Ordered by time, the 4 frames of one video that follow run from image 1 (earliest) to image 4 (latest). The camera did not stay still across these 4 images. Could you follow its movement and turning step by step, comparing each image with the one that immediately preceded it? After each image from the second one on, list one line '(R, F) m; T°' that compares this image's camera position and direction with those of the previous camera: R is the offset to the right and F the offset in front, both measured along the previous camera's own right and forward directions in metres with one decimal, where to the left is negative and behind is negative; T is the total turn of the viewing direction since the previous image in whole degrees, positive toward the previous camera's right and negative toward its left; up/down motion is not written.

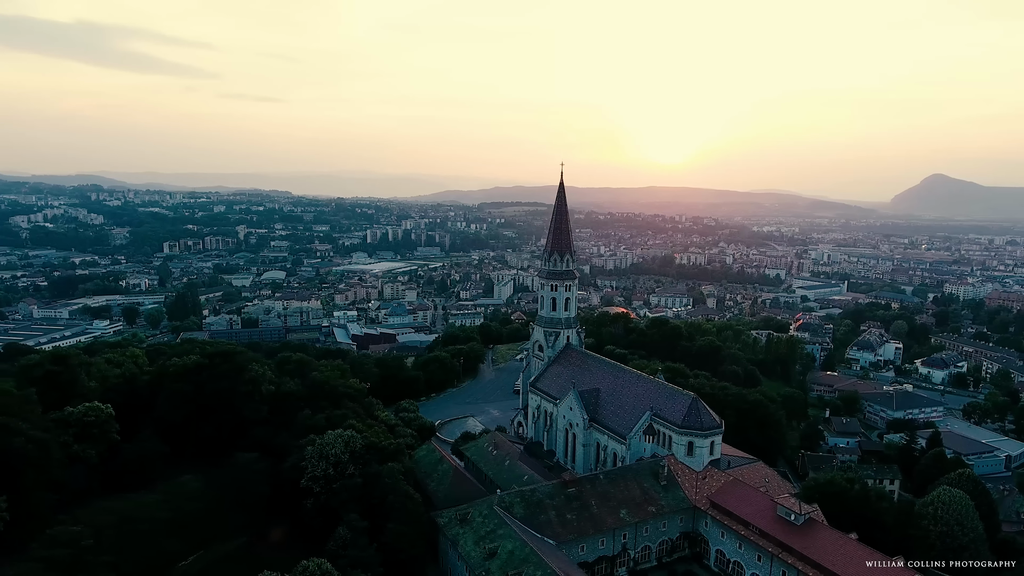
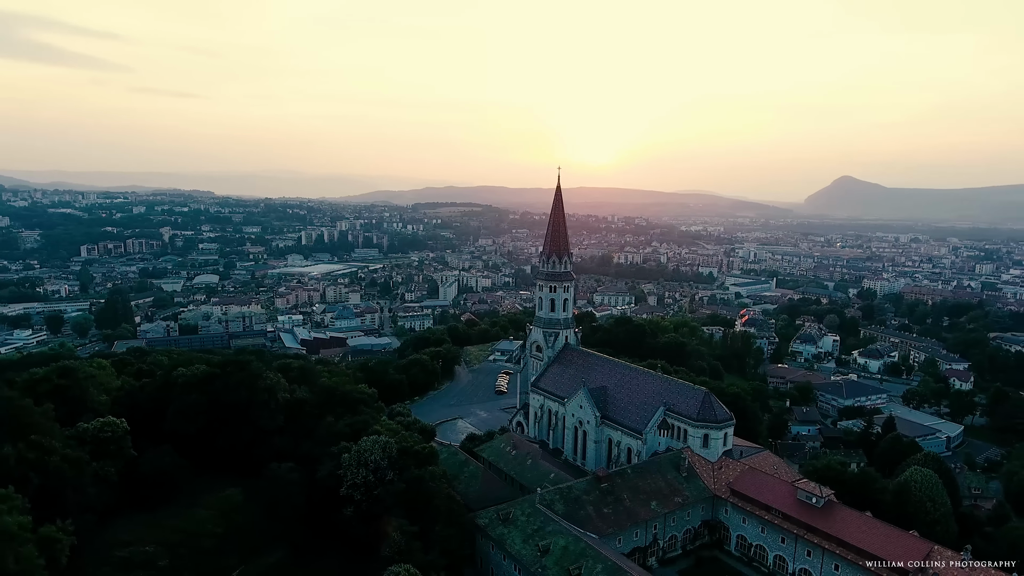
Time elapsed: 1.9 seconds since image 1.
(-4.3, -0.3) m; +6°
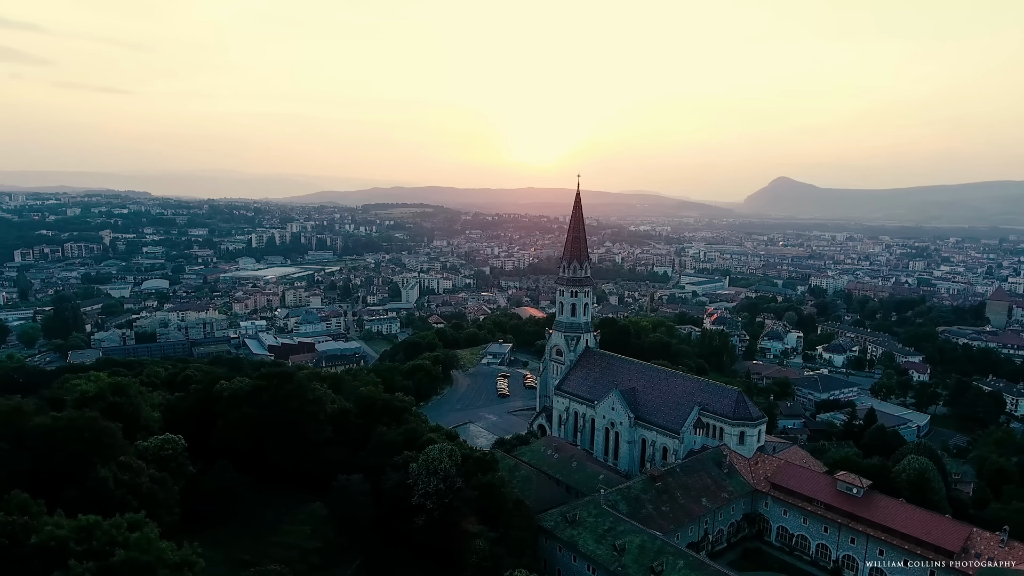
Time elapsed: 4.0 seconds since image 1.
(-4.8, -0.4) m; +5°
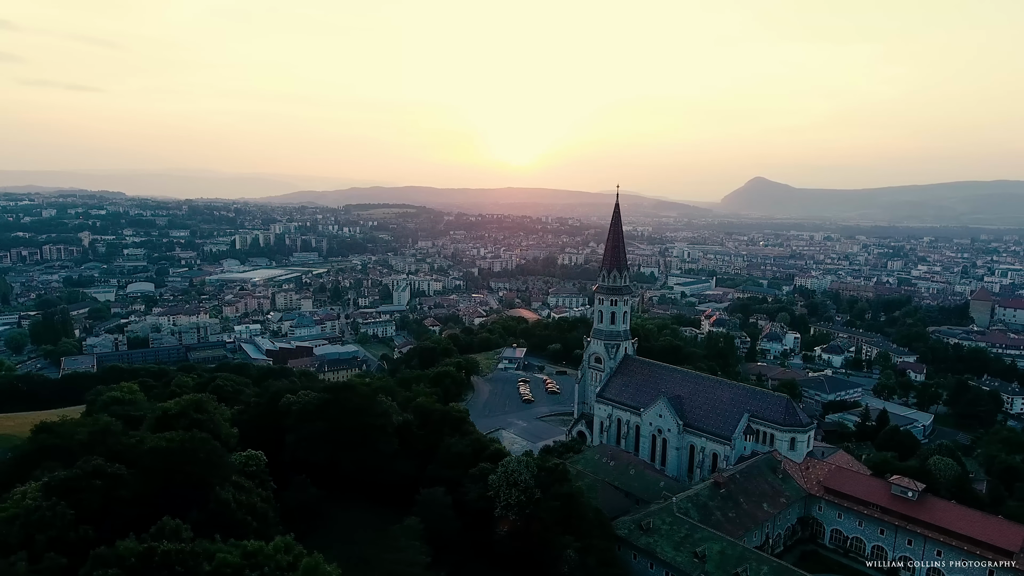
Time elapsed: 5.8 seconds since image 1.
(-4.2, -0.5) m; +2°
